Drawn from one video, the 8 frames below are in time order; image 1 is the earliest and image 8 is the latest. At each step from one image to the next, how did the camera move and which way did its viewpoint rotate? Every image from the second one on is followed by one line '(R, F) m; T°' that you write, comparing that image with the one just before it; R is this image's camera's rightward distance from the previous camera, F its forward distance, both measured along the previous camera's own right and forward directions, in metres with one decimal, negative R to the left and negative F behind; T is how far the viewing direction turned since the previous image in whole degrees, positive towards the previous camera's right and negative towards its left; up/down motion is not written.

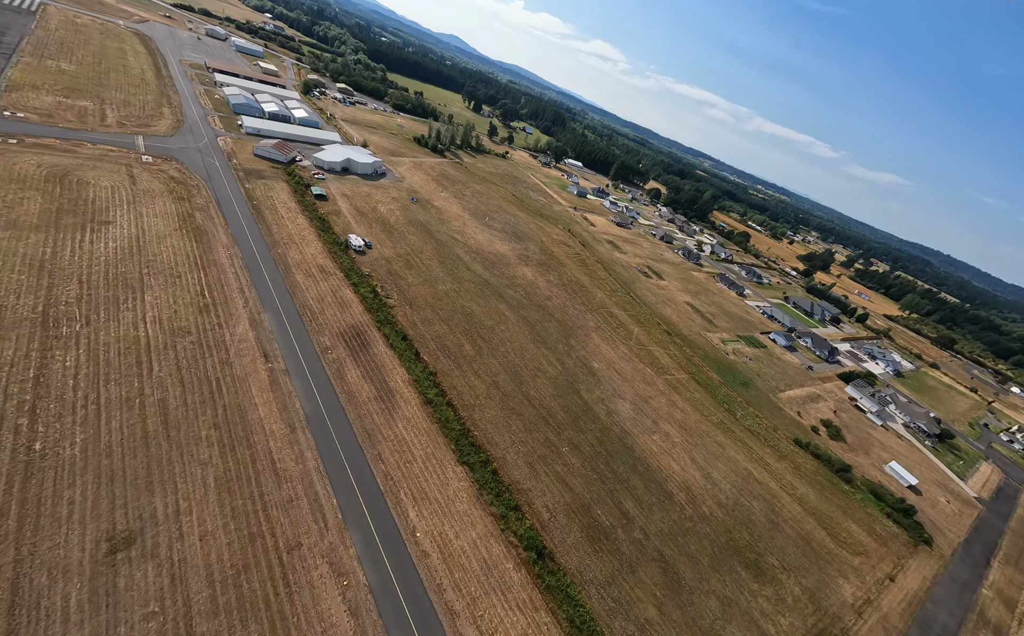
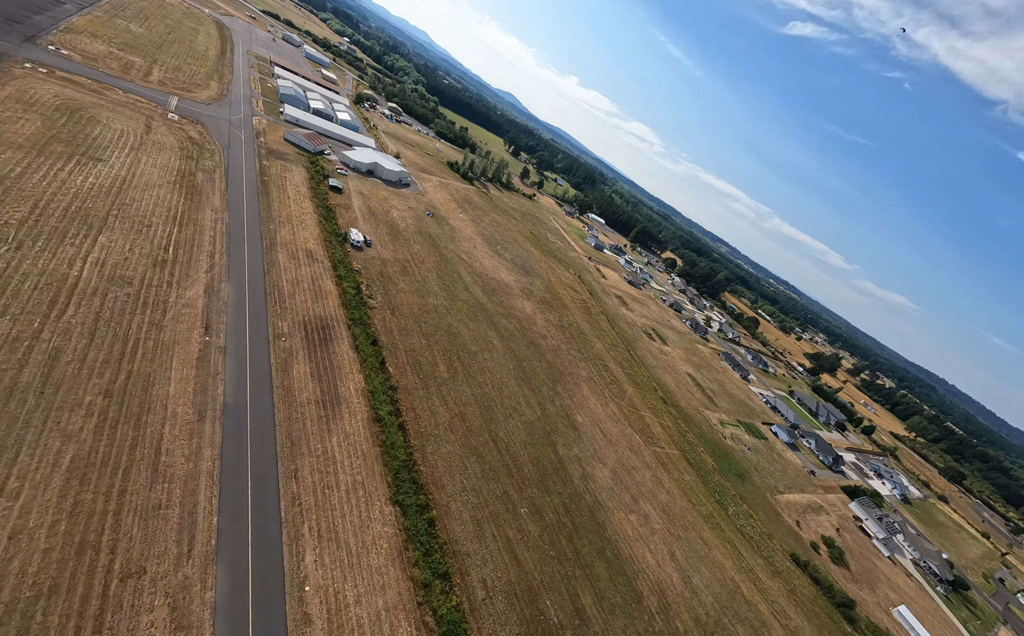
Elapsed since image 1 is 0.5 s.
(+1.3, +3.1) m; -1°
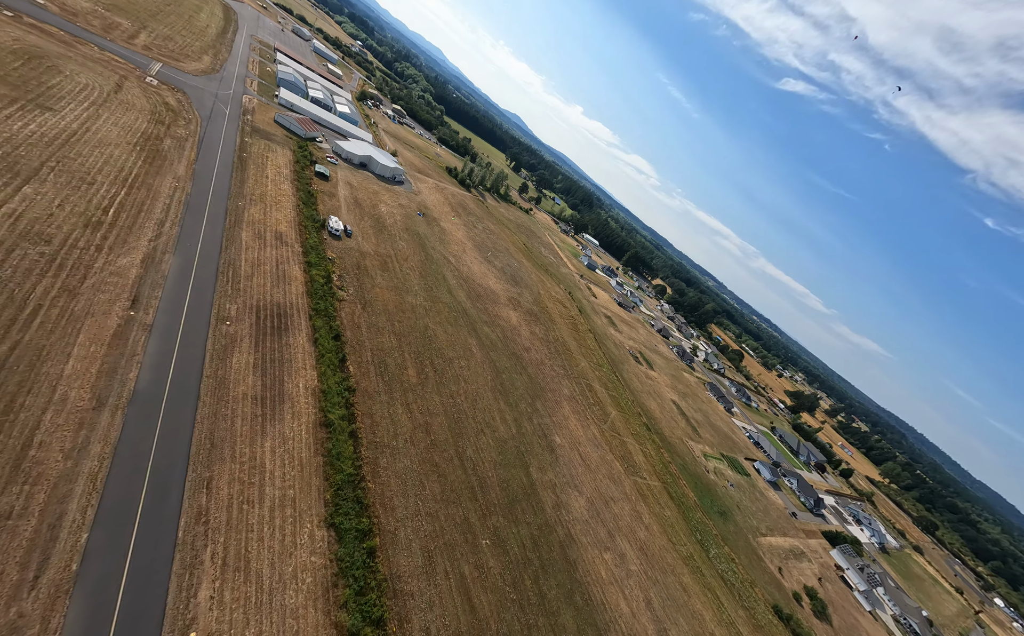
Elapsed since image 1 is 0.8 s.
(+0.6, +2.4) m; +2°
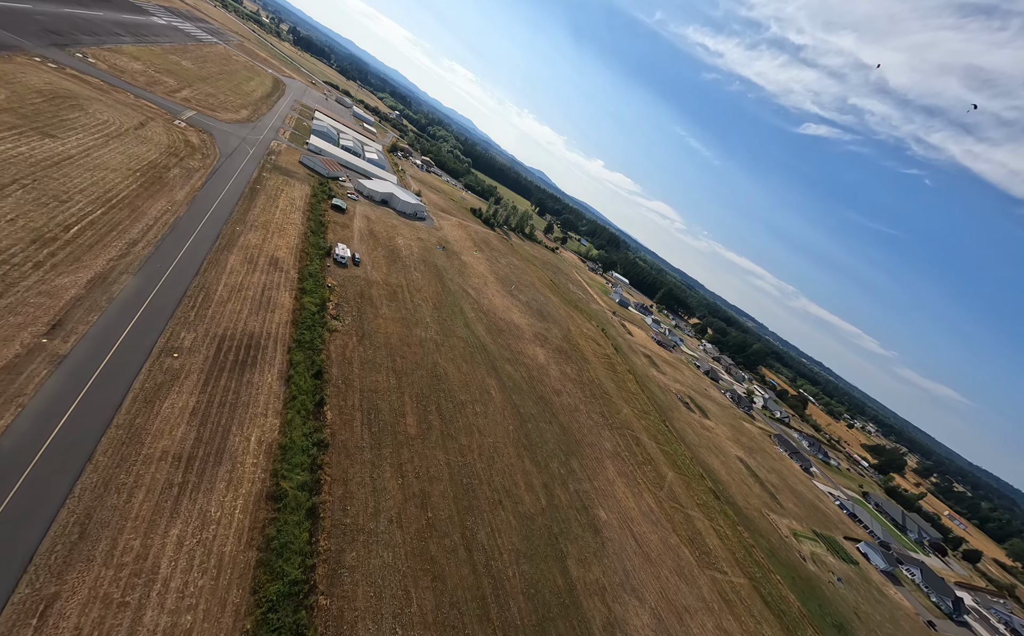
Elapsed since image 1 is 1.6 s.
(+0.1, +5.8) m; -5°
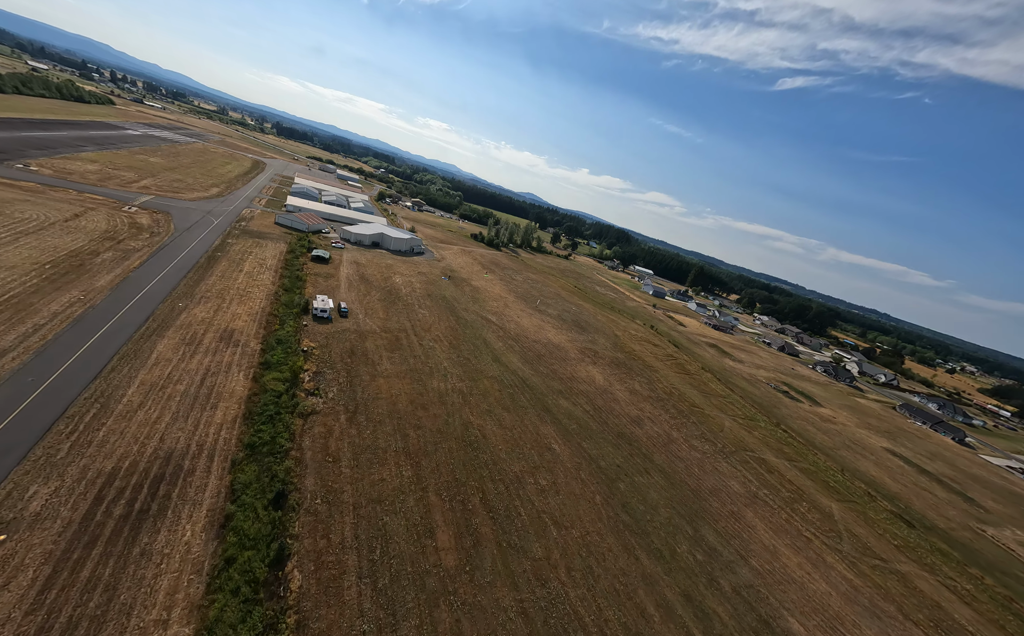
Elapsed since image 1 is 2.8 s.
(-1.3, +8.1) m; -3°
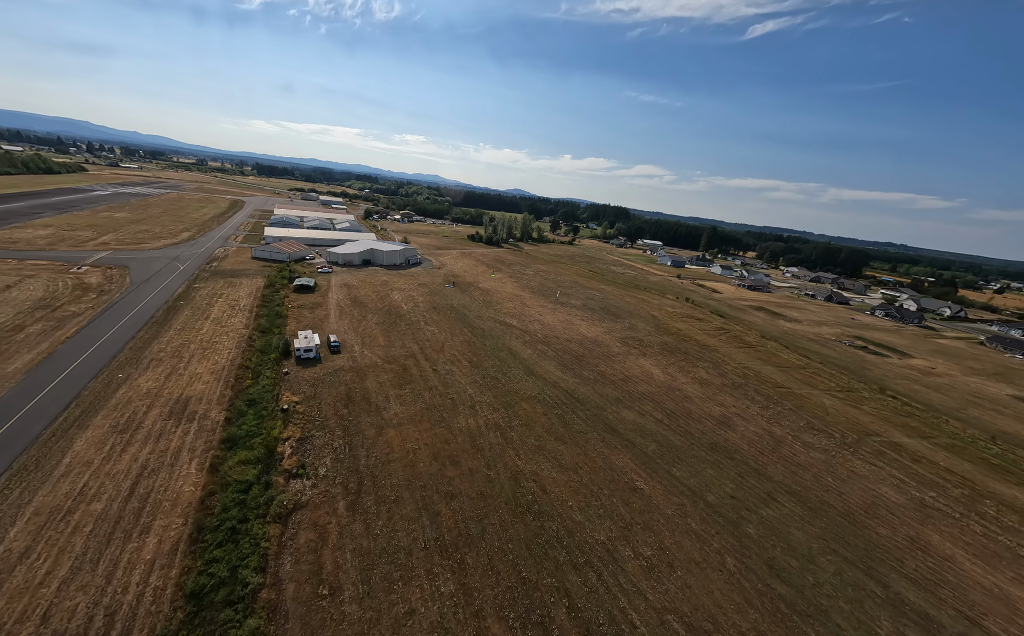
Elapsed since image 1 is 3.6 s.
(-1.3, +5.3) m; -2°
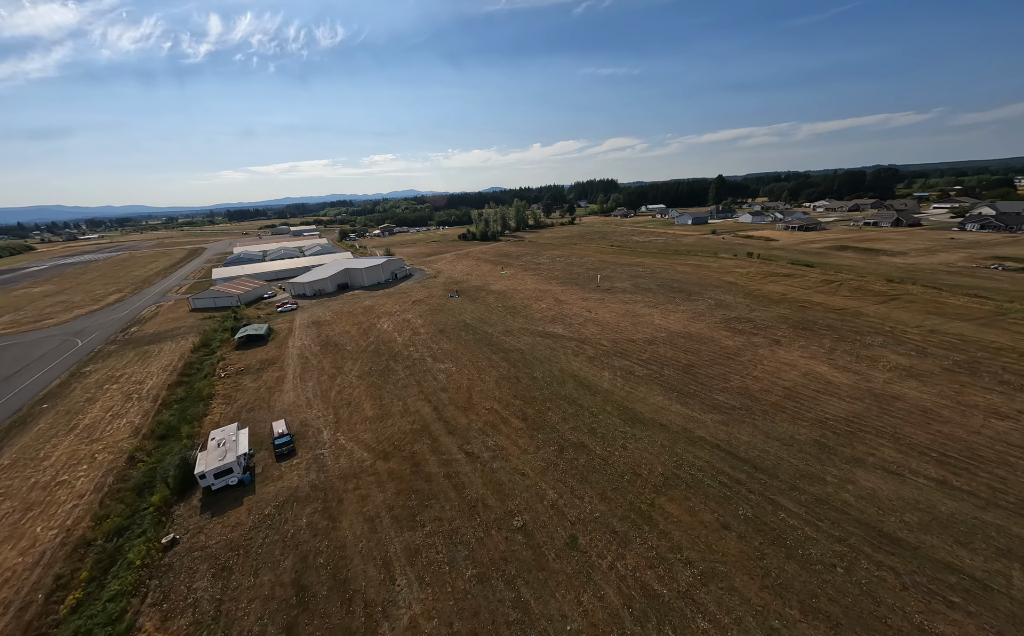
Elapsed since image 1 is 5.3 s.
(-2.5, +9.5) m; 0°
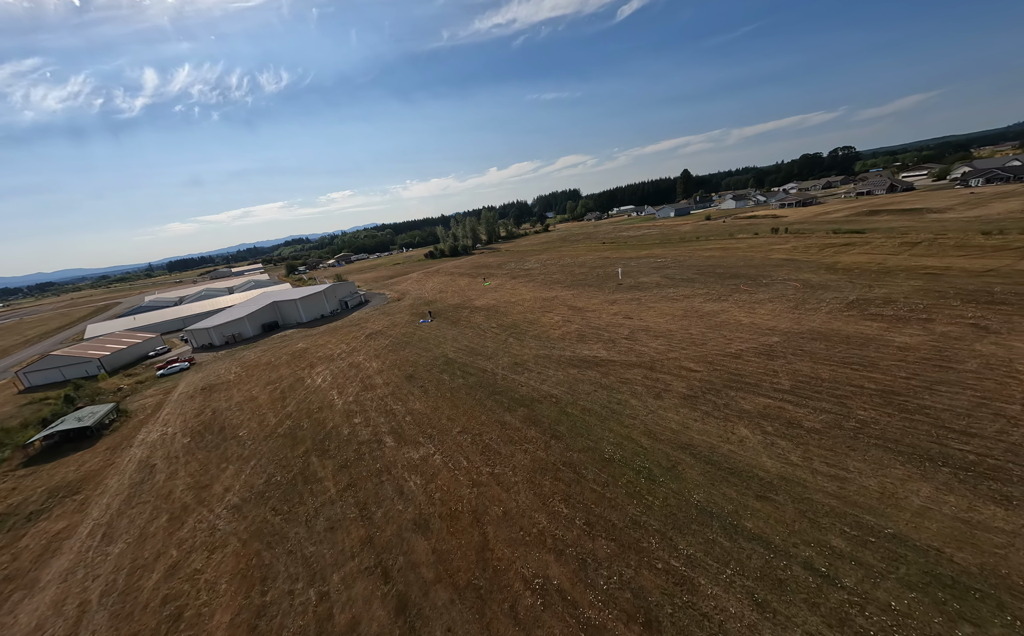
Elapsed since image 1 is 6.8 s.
(-1.3, +8.0) m; +4°
